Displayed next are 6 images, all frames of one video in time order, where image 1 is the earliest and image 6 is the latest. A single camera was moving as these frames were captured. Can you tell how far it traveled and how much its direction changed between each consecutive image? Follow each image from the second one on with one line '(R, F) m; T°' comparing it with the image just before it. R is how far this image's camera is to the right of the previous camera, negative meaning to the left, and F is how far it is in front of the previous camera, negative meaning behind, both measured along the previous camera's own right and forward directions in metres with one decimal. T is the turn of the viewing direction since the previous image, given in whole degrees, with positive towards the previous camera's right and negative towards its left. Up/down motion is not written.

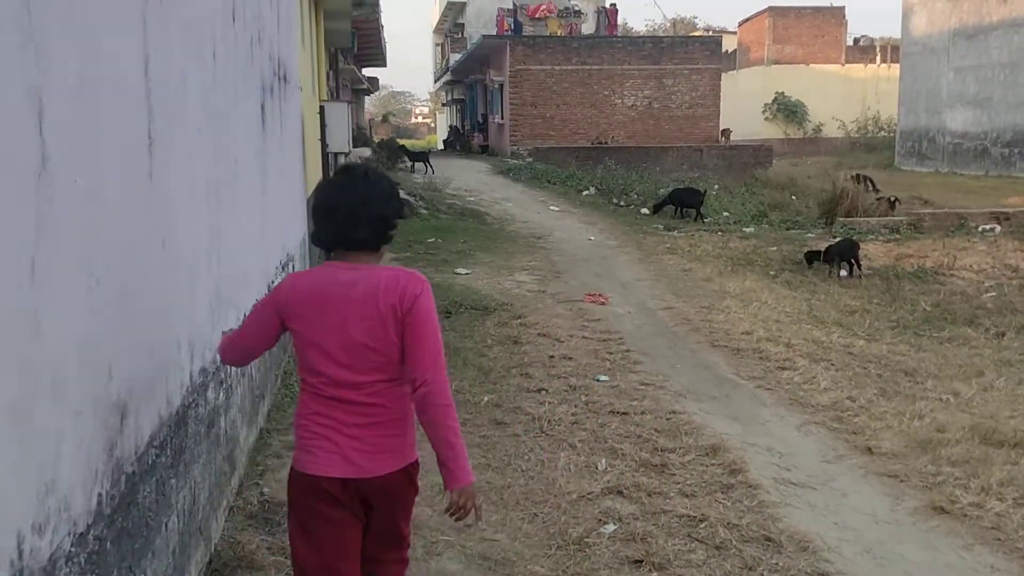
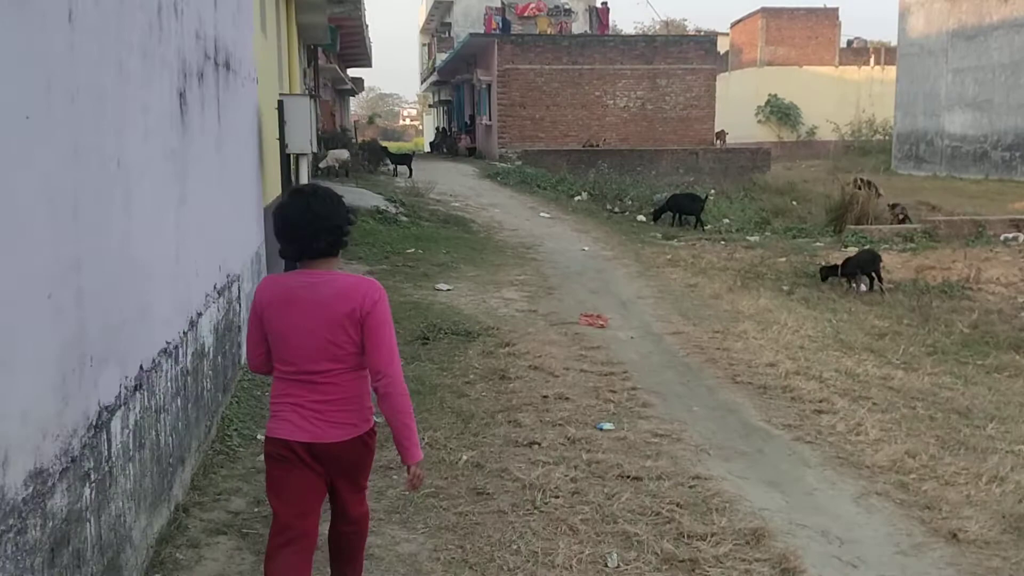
(0.0, +1.0) m; +1°
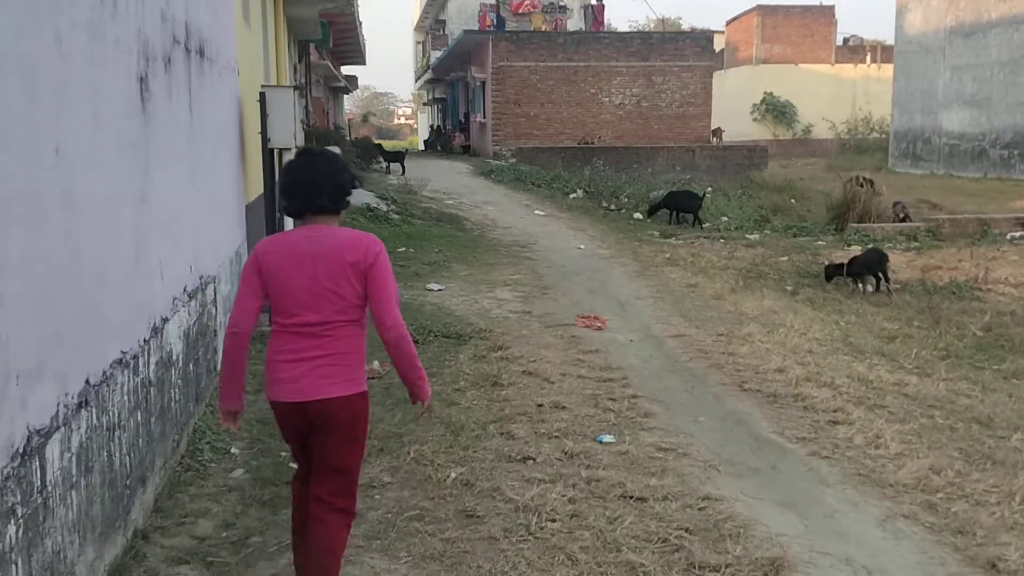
(0.0, +0.3) m; 0°
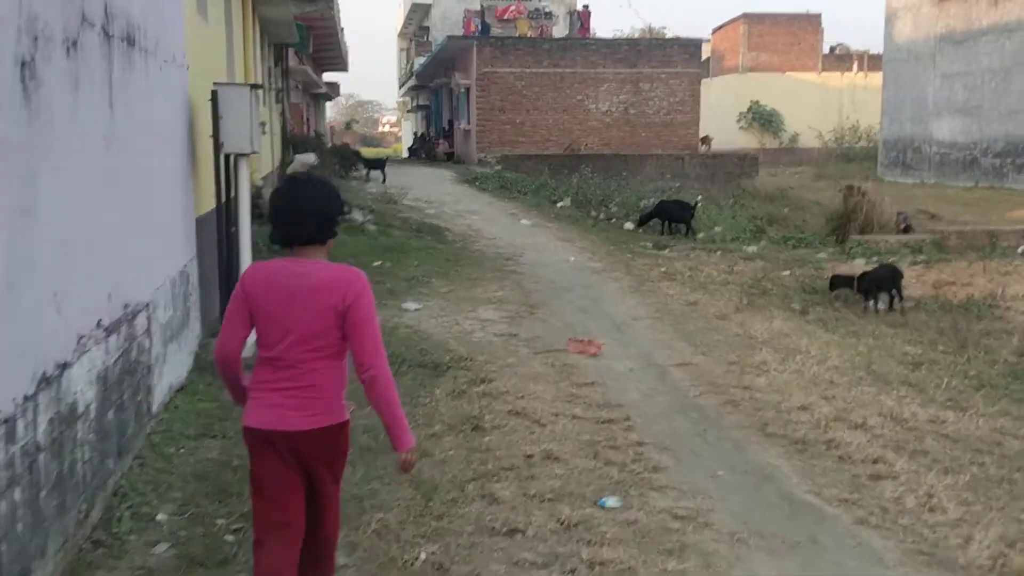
(0.0, +0.8) m; +1°
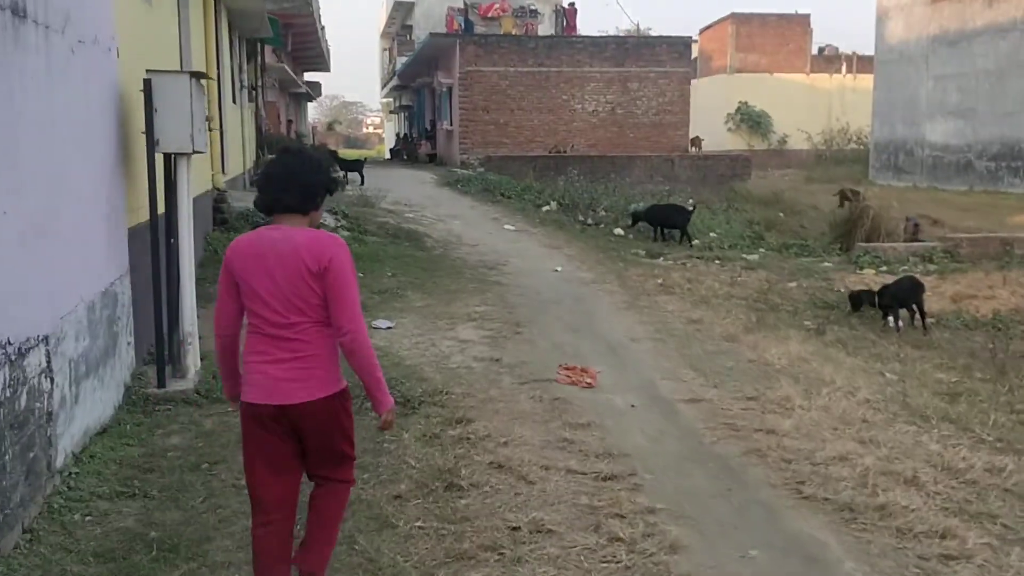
(0.0, +0.8) m; +1°
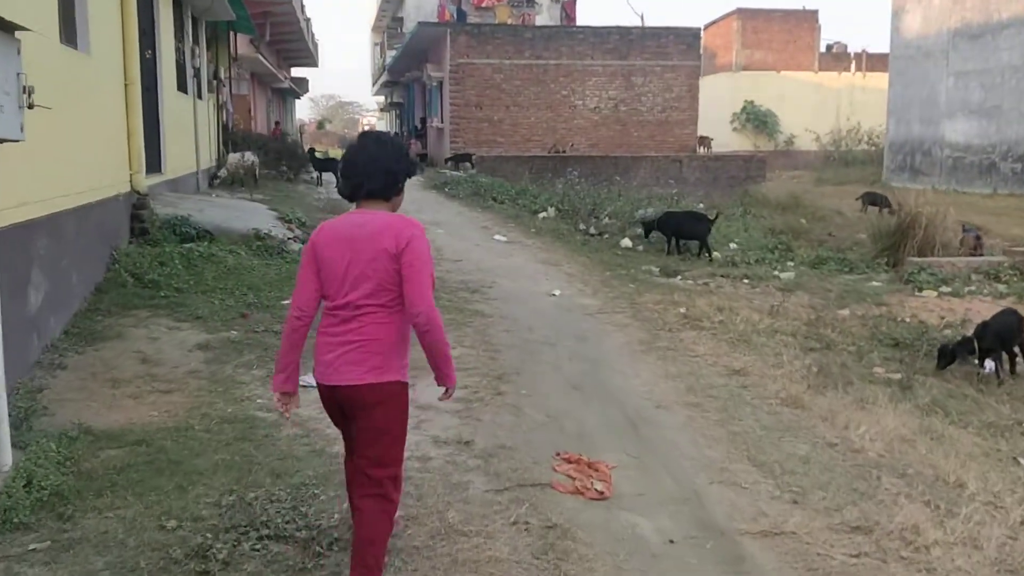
(+0.1, +1.9) m; 0°
